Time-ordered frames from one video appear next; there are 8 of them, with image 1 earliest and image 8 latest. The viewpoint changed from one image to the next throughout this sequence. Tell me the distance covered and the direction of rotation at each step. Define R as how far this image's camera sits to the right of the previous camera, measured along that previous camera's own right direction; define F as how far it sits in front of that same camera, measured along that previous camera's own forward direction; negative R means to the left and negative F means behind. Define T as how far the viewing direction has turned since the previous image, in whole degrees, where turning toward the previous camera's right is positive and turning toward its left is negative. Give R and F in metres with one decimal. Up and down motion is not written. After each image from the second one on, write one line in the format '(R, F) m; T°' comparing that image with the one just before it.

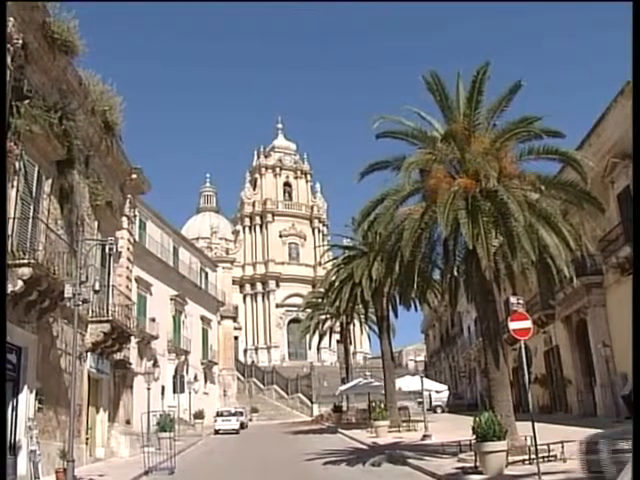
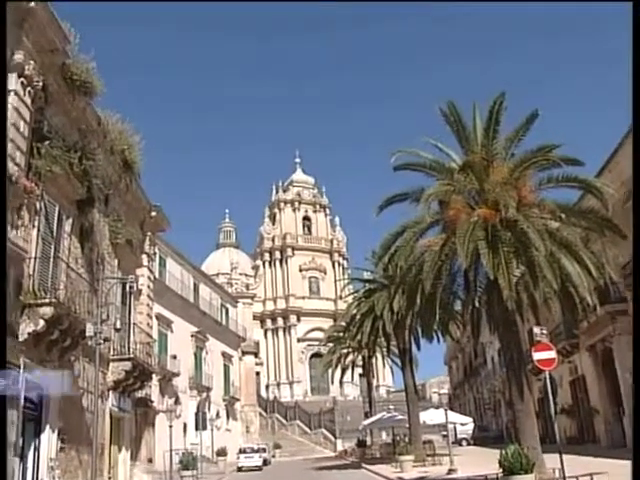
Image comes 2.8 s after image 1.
(0.0, 0.0) m; -1°
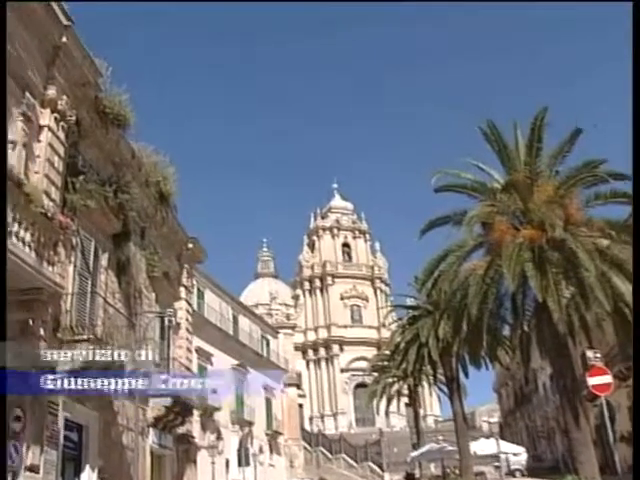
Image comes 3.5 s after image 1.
(0.0, +0.3) m; -2°
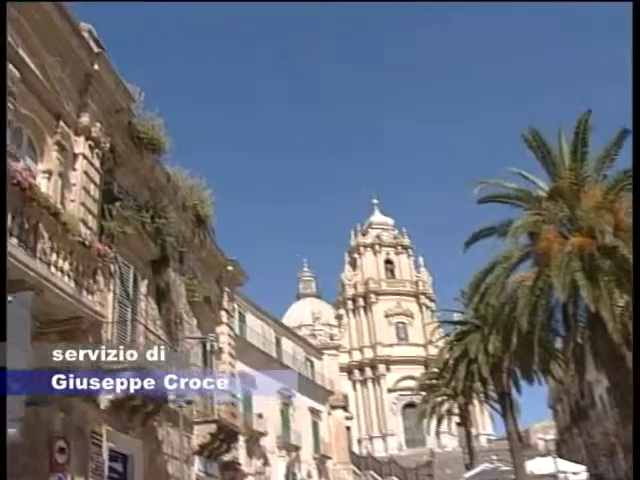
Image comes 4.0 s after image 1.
(0.0, +0.3) m; -2°
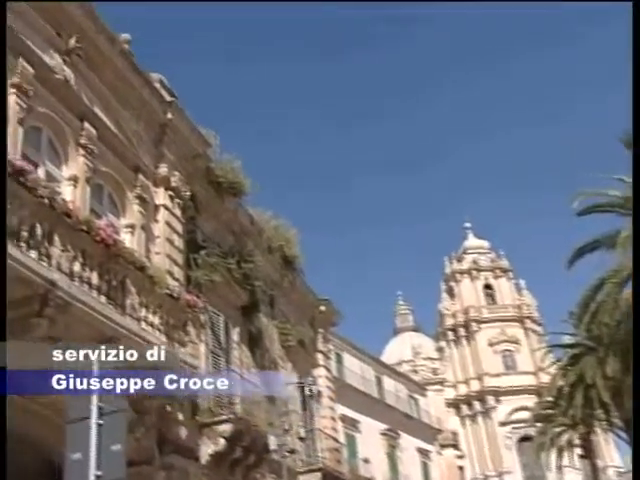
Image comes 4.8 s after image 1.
(0.0, +0.6) m; -5°
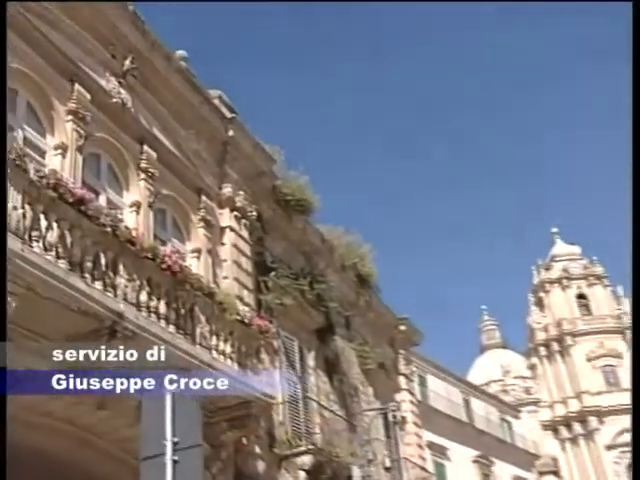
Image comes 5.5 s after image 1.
(0.0, +0.9) m; -4°
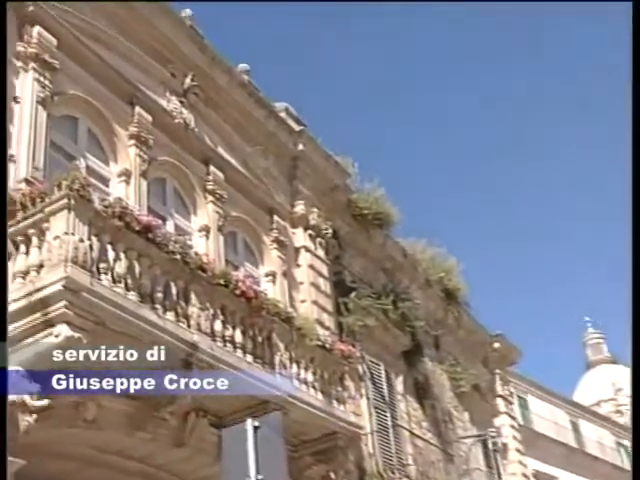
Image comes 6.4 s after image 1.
(+0.1, +1.0) m; -5°
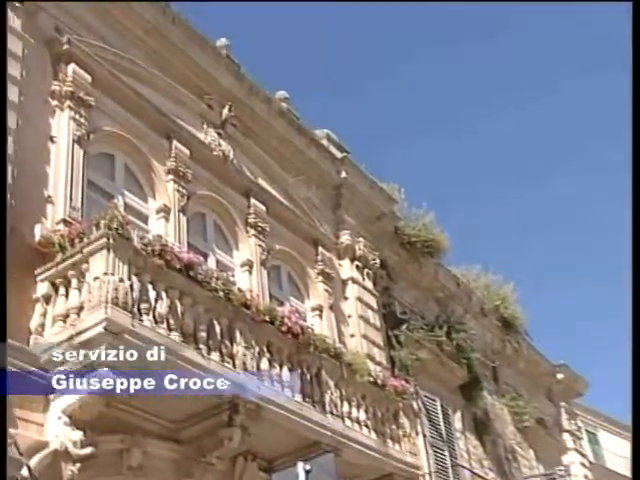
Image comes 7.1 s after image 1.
(0.0, +0.6) m; -3°
